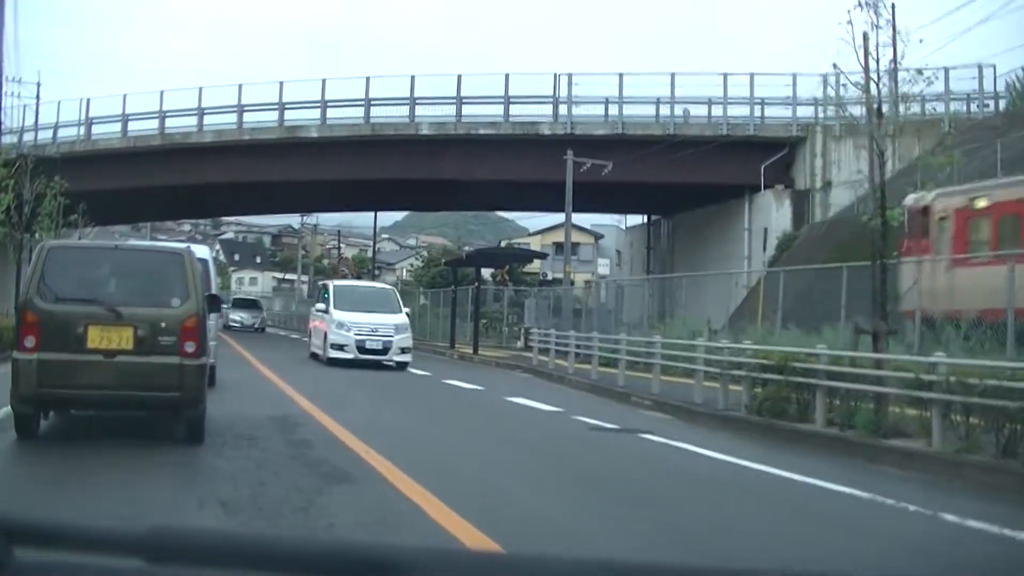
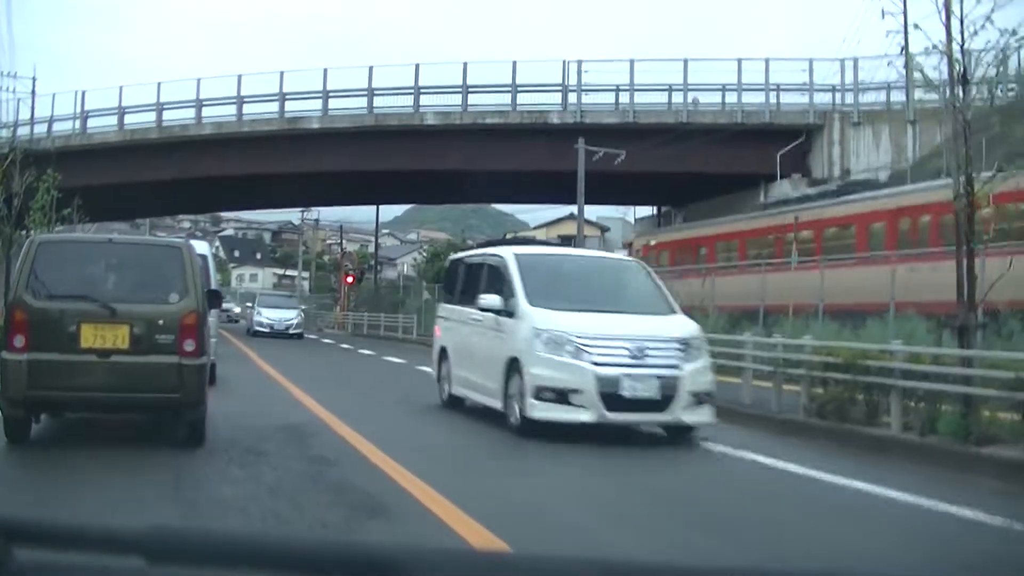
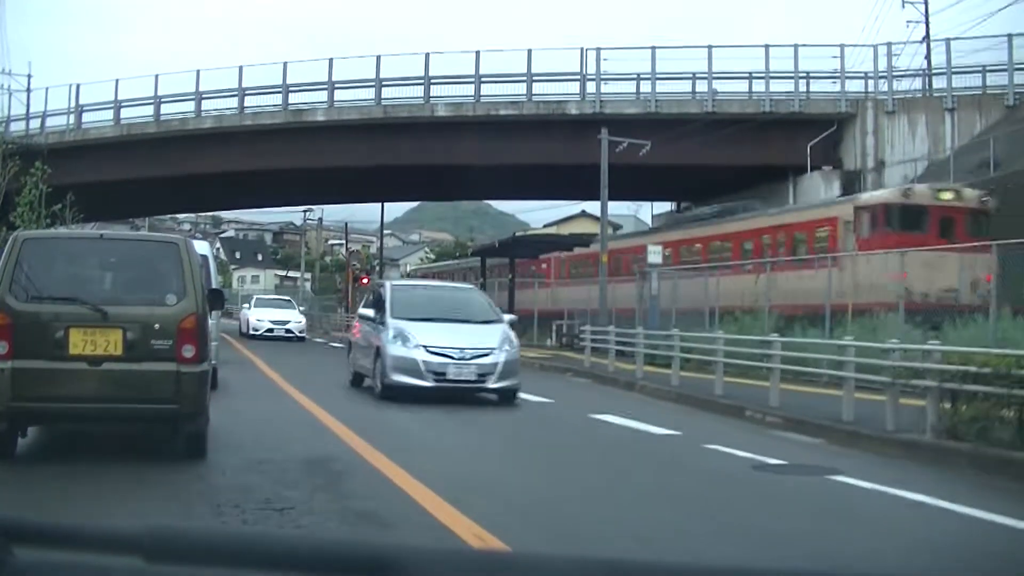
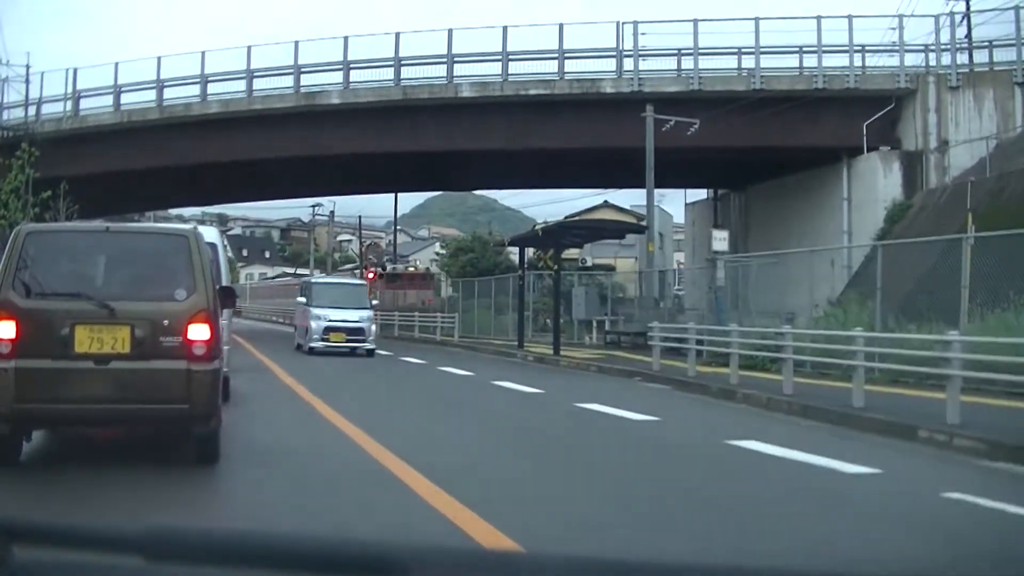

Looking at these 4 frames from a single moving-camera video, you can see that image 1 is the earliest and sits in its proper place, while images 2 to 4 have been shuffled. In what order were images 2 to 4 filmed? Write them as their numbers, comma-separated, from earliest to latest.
2, 3, 4
